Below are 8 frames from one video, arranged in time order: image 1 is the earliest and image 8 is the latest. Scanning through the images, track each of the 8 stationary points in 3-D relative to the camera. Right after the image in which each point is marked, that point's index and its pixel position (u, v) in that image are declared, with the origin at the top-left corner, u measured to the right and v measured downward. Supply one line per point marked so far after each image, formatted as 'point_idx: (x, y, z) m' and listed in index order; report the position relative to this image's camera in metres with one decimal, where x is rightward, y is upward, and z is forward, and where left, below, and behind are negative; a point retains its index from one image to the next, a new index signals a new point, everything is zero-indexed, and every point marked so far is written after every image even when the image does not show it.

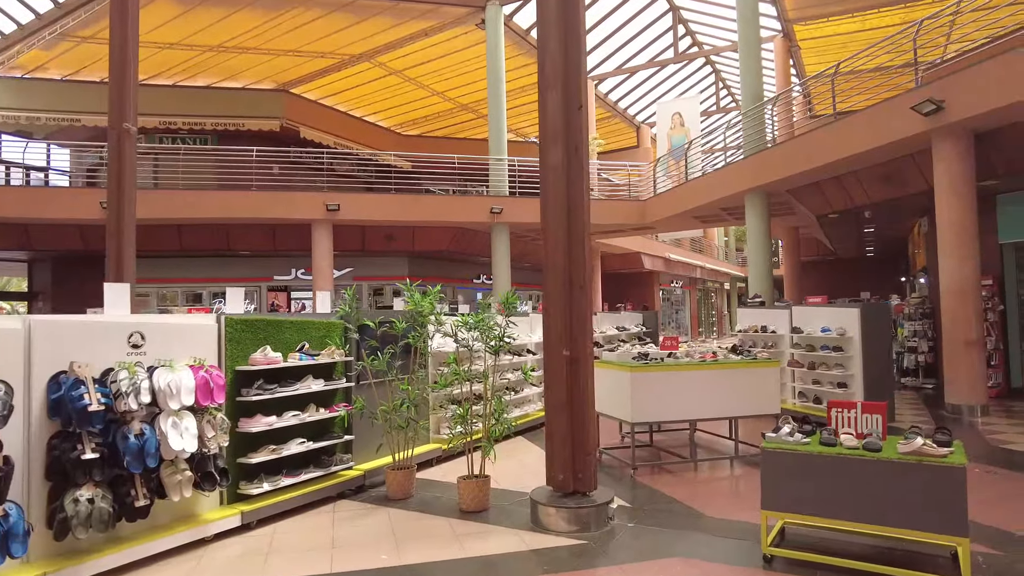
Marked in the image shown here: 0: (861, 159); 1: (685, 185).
0: (+5.2, +1.9, +9.6) m
1: (+3.7, +2.2, +13.9) m
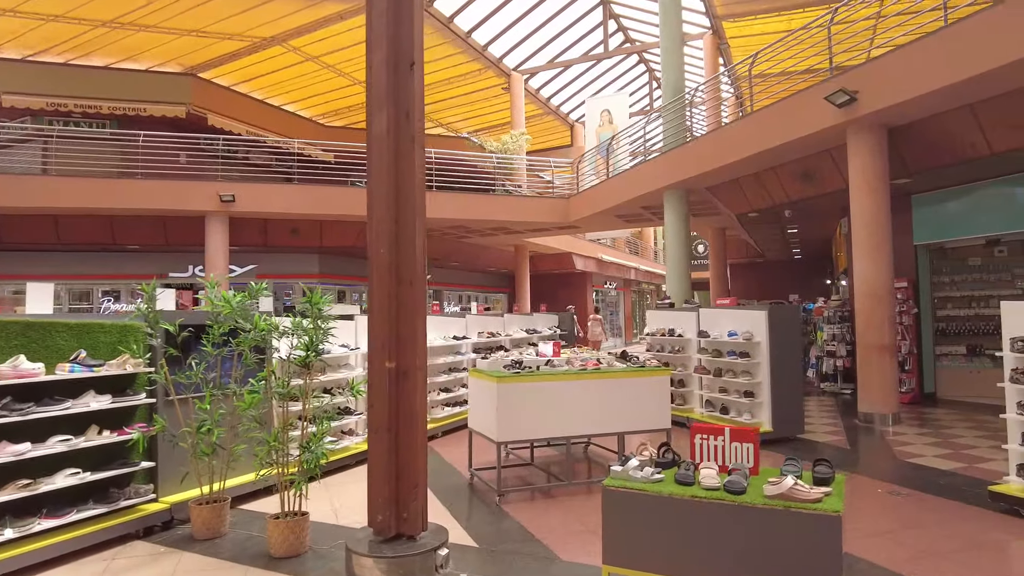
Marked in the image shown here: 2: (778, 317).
0: (+3.7, +1.9, +9.1) m
1: (+2.0, +2.2, +13.4) m
2: (+2.8, -0.3, +6.8) m
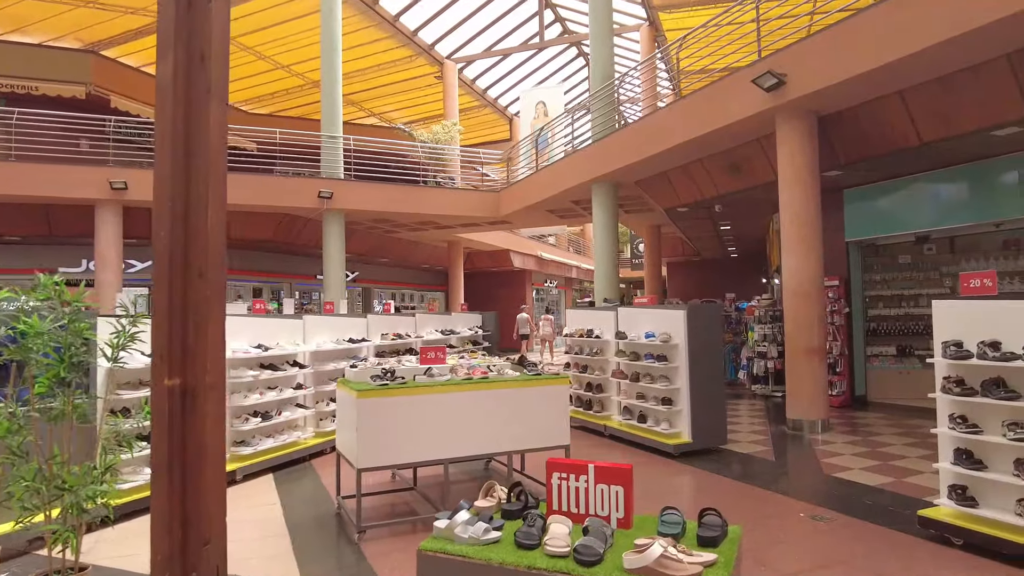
0: (+2.6, +1.9, +8.6) m
1: (+0.5, +2.2, +12.7) m
2: (+1.8, -0.3, +6.2) m
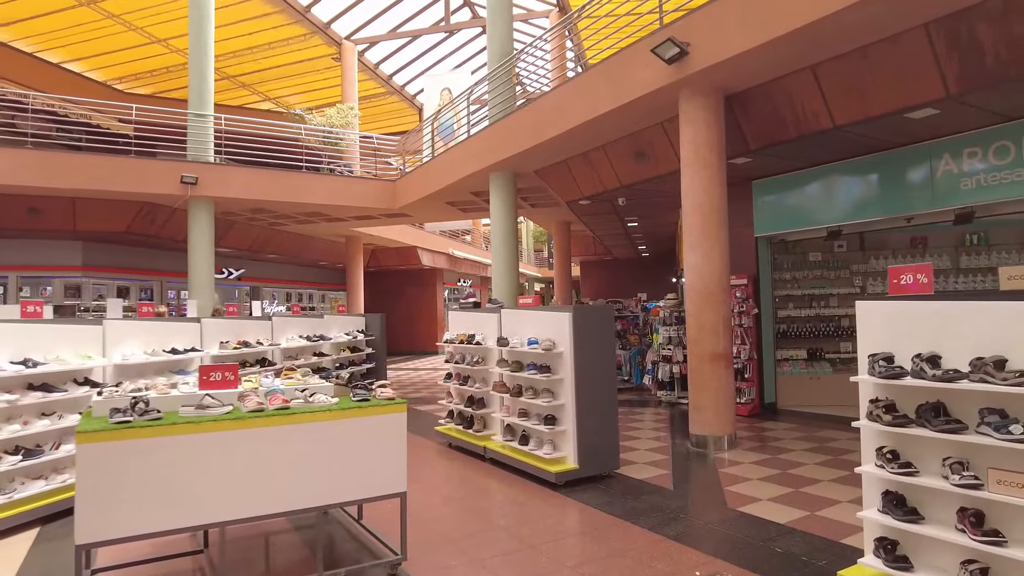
0: (+1.1, +1.9, +7.7) m
1: (-1.4, +2.3, +11.5) m
2: (+0.6, -0.3, +5.2) m
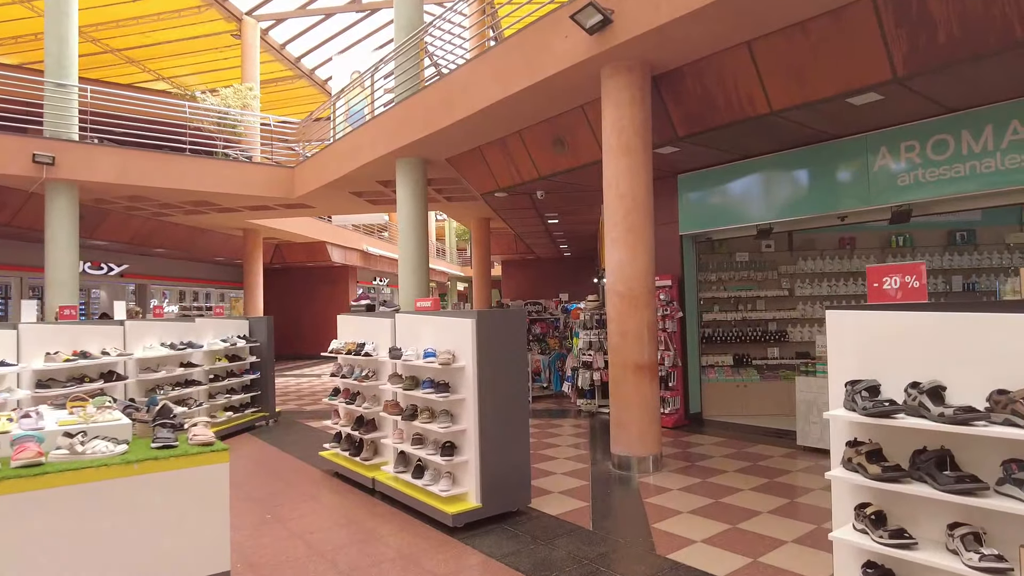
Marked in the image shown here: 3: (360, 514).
0: (+0.1, +1.9, +6.9) m
1: (-2.9, +2.3, +10.4) m
2: (-0.2, -0.3, +4.4) m
3: (-1.1, -1.7, +4.8) m
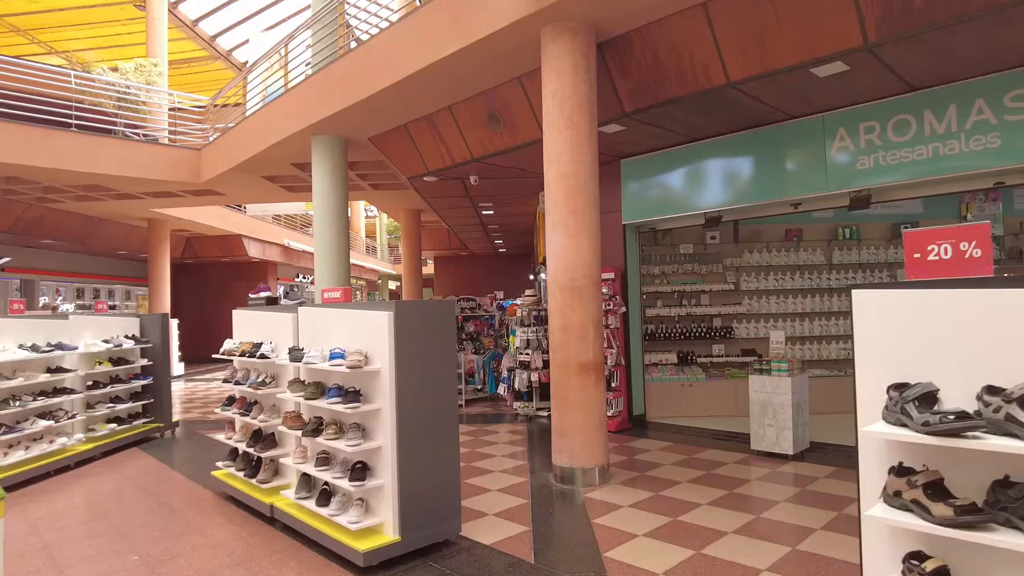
0: (-0.6, +2.0, +6.1) m
1: (-3.9, +2.4, +9.3) m
2: (-0.6, -0.2, +3.6) m
3: (-1.6, -1.6, +3.9) m
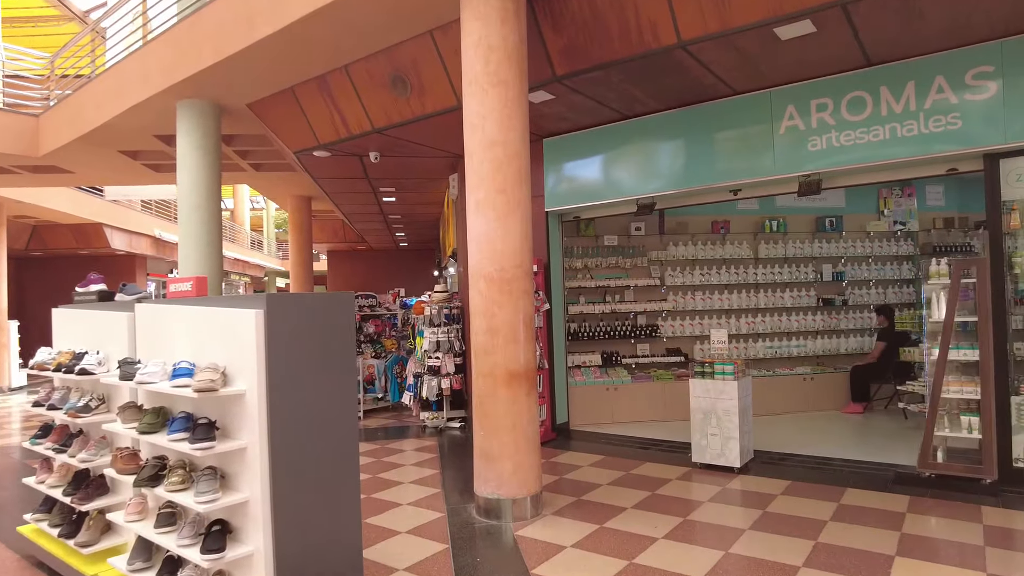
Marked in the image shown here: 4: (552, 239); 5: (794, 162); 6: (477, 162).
0: (-1.3, +2.0, +5.1) m
1: (-5.0, +2.4, +7.7) m
2: (-0.9, -0.1, +2.6) m
3: (-1.9, -1.6, +2.8) m
4: (+0.4, +0.5, +7.0) m
5: (+2.2, +1.0, +5.1) m
6: (-0.2, +0.8, +4.2) m
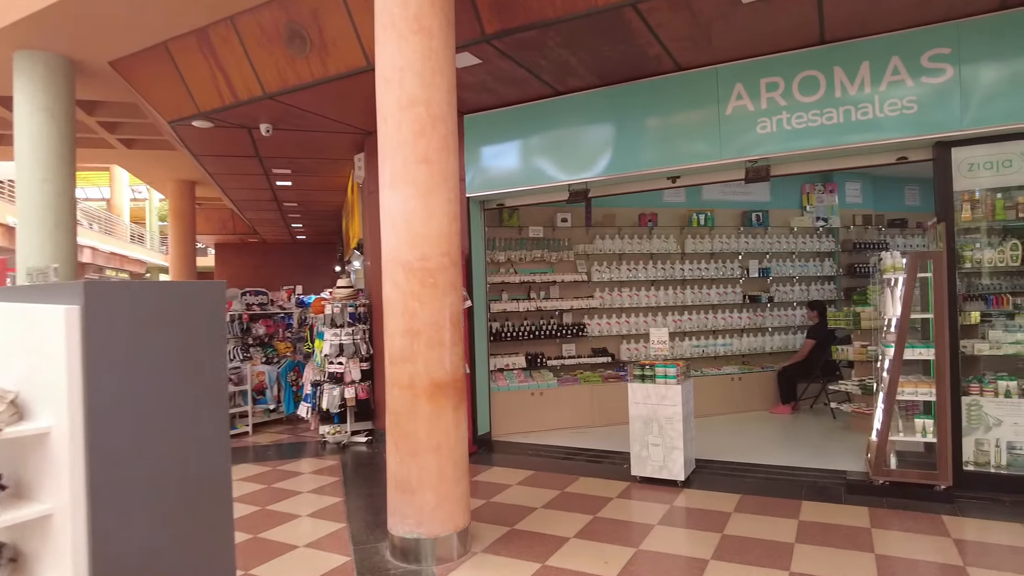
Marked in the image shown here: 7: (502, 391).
0: (-1.8, +2.1, +4.1) m
1: (-5.9, +2.5, +6.2) m
2: (-1.0, -0.1, +1.8) m
3: (-2.1, -1.5, +1.8) m
4: (-0.4, +0.6, +6.4) m
5: (+1.7, +1.0, +4.7) m
6: (-0.6, +0.9, +3.5) m
7: (-0.1, -1.0, +6.5) m
